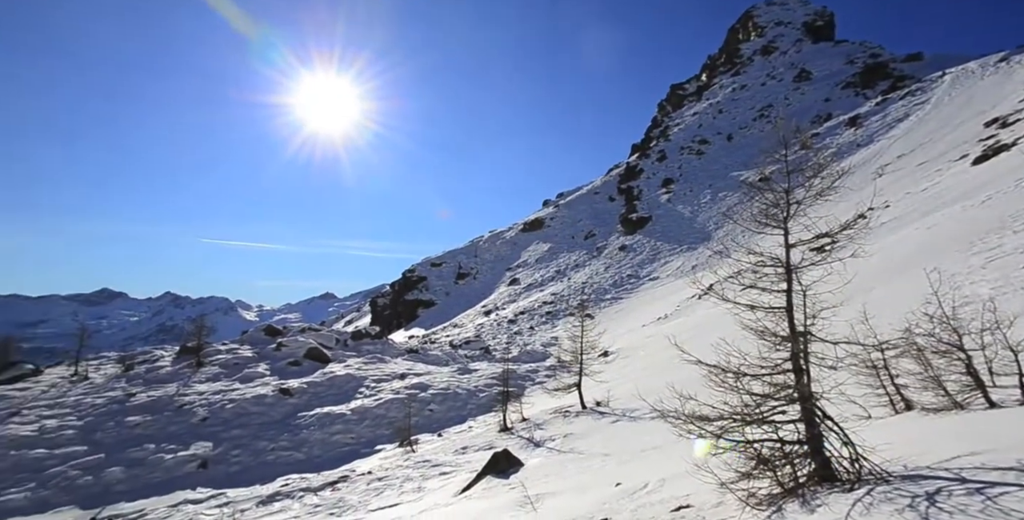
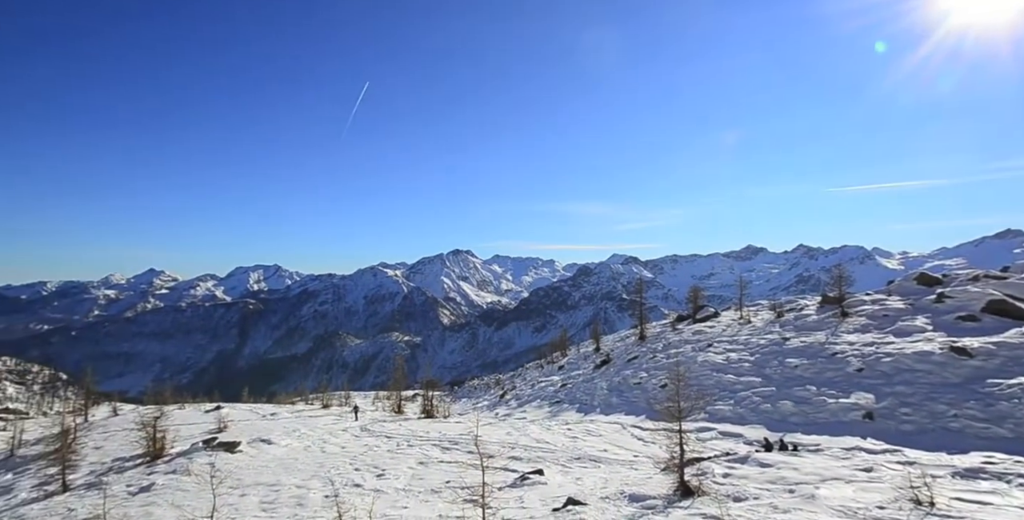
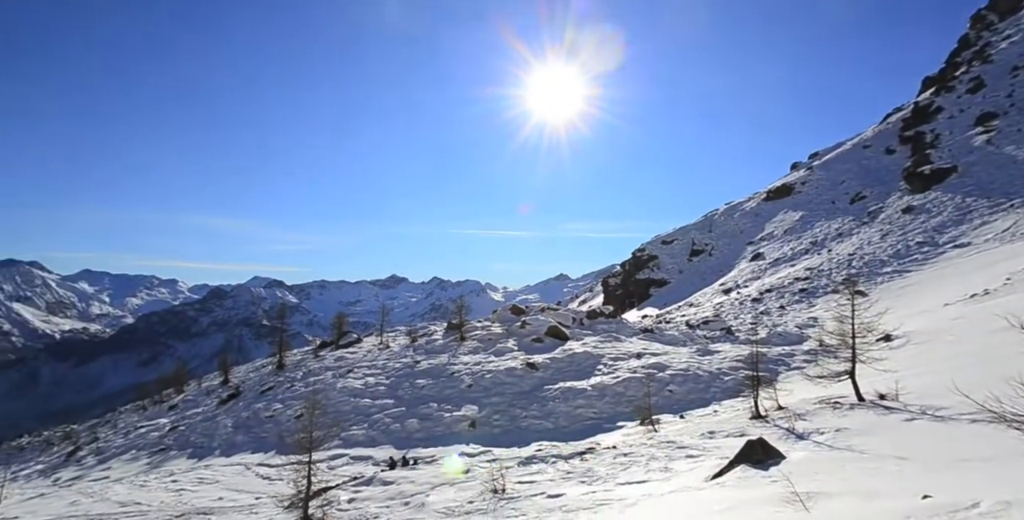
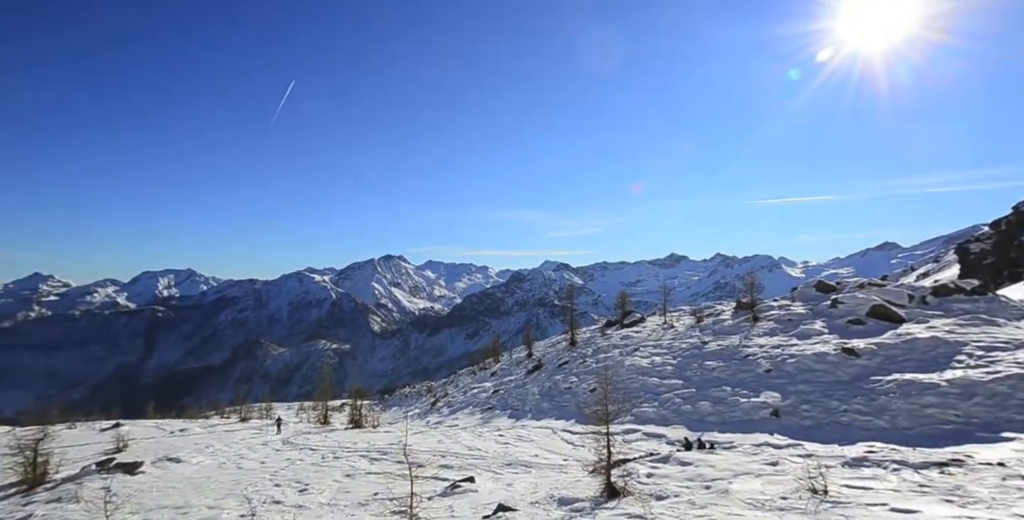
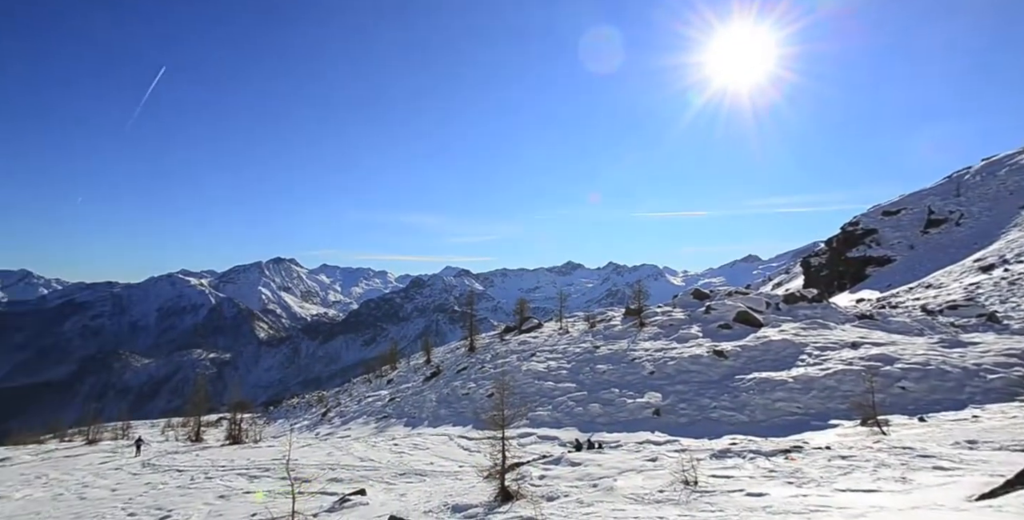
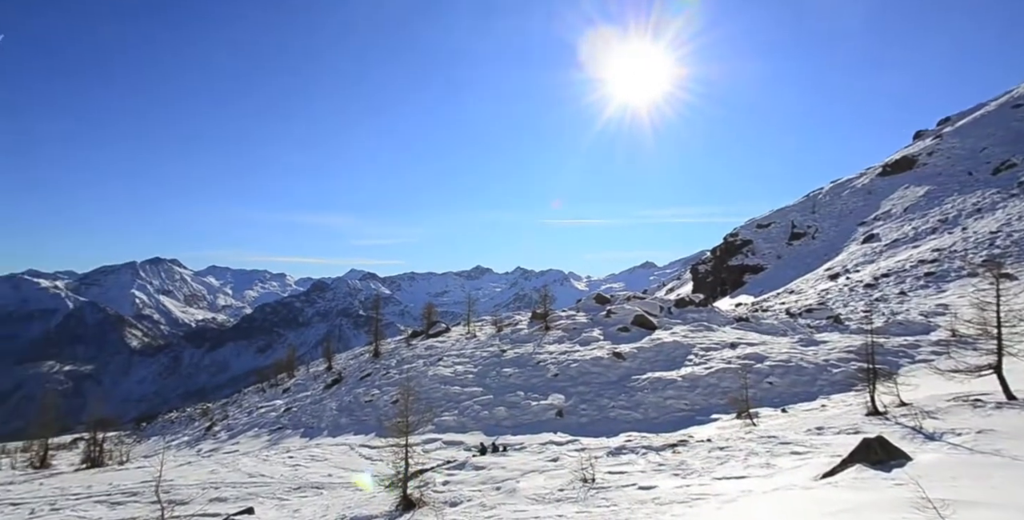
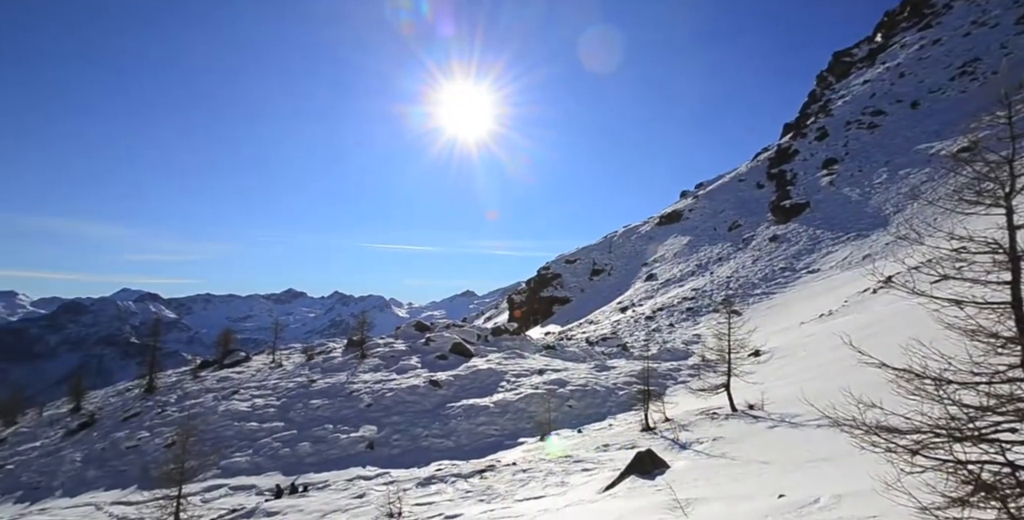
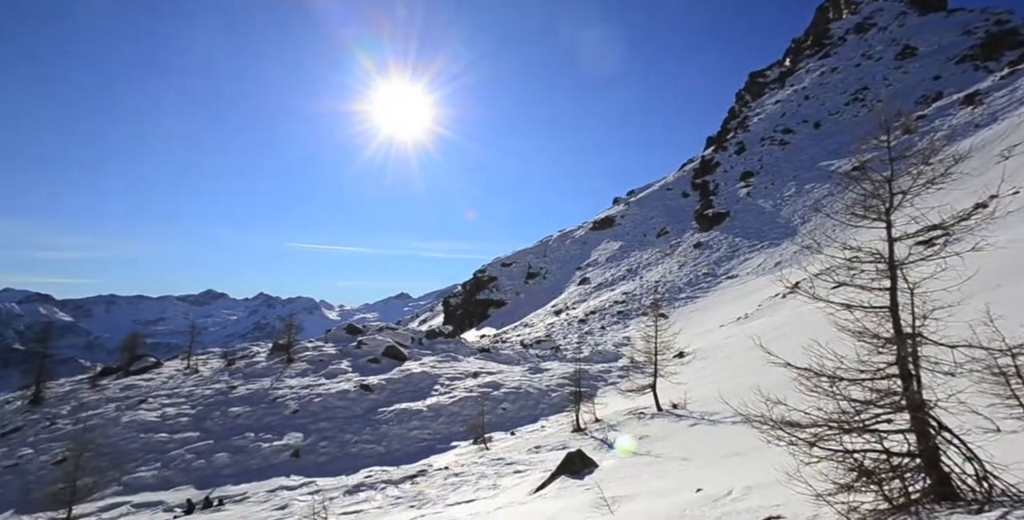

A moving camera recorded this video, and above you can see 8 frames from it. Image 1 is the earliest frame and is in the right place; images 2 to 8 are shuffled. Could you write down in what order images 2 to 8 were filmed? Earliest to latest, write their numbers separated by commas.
8, 7, 3, 6, 5, 4, 2
